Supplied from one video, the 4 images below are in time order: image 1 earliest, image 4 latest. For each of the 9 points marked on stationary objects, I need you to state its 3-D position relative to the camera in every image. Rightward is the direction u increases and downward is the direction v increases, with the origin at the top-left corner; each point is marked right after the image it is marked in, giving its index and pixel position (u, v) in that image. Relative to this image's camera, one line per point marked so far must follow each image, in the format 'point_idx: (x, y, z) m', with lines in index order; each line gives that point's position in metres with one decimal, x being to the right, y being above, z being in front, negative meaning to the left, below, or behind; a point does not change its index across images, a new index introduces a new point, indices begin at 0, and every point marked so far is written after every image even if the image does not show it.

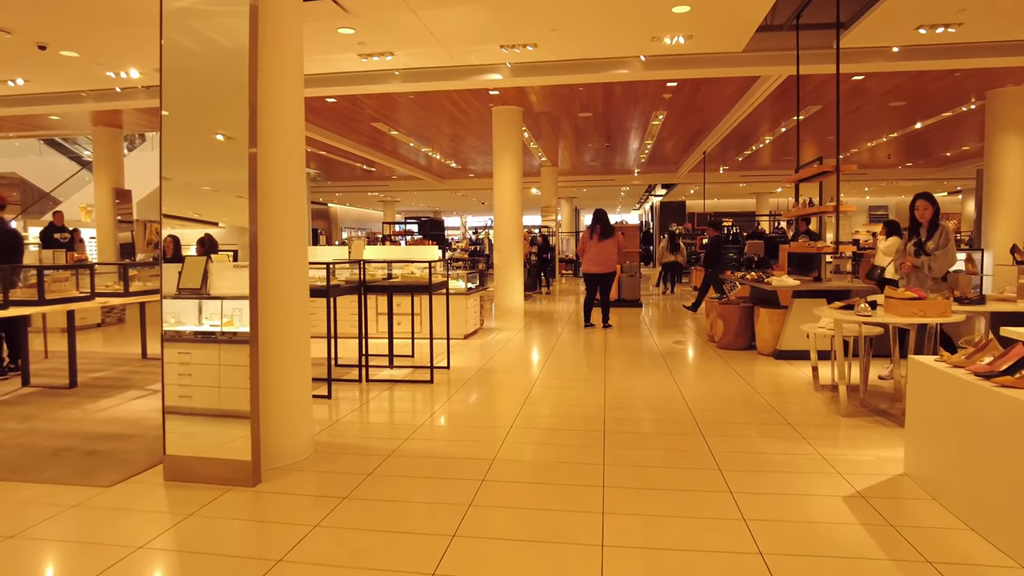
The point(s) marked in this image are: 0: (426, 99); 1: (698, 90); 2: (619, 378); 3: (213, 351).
0: (-1.5, +3.2, +10.8) m
1: (+3.0, +3.2, +10.4) m
2: (+1.0, -0.8, +5.7) m
3: (-1.4, -0.3, +3.1) m
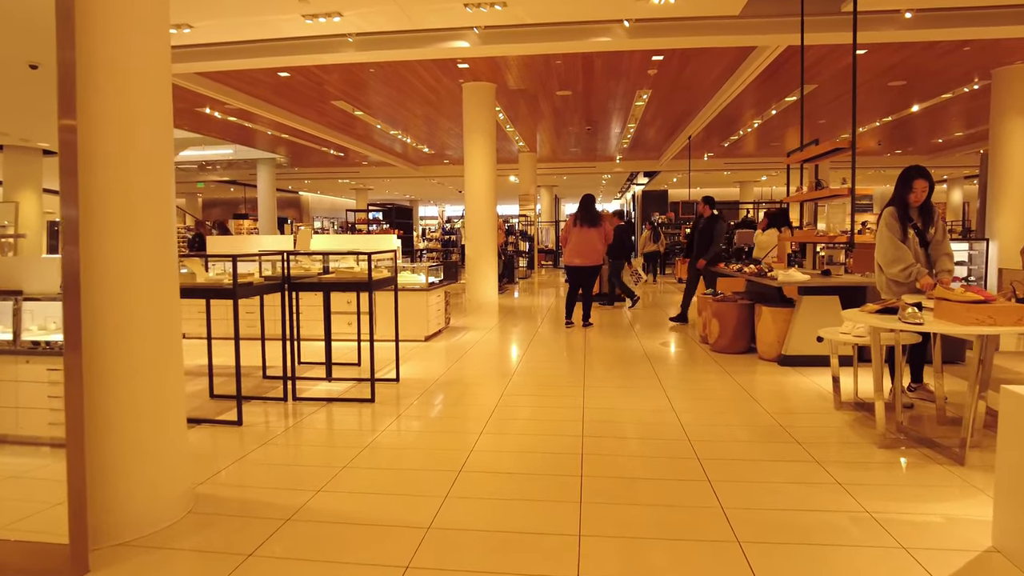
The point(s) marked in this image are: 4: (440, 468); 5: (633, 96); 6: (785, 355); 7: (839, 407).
0: (-1.9, +3.3, +9.8) m
1: (+2.6, +3.3, +9.5) m
2: (+0.7, -0.7, +4.8) m
3: (-1.6, -0.3, +2.1) m
4: (-0.3, -0.9, +3.0) m
5: (+2.2, +3.5, +11.6) m
6: (+2.2, -0.5, +5.1) m
7: (+2.0, -0.7, +3.9) m
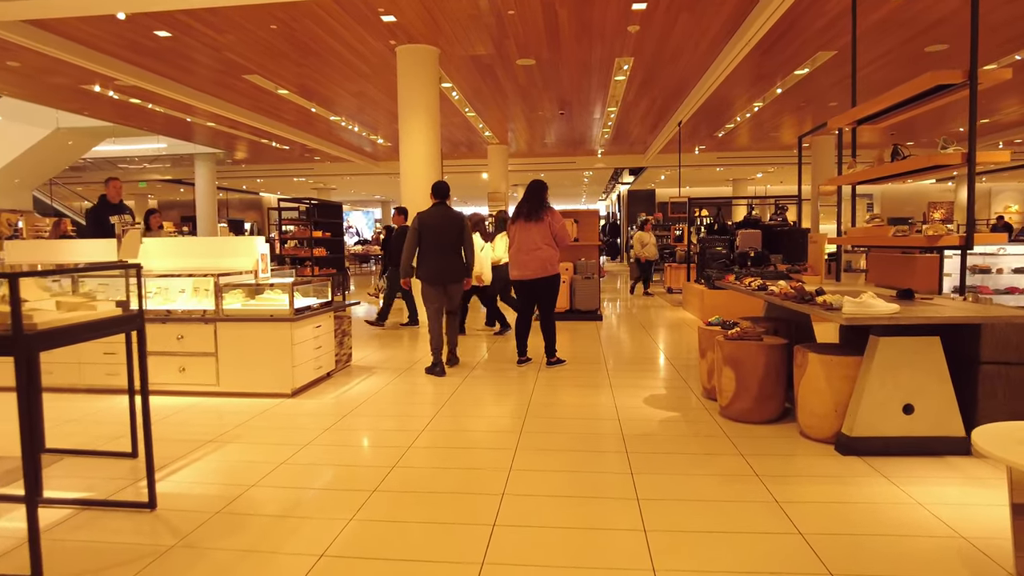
0: (-2.6, +3.1, +7.7) m
1: (+1.9, +3.1, +7.5) m
2: (+0.1, -0.9, +2.7) m
3: (-2.1, -0.5, 0.0) m
4: (-0.9, -1.0, +0.9) m
5: (+1.5, +3.3, +9.5) m
6: (+1.6, -0.7, +3.0) m
7: (+1.4, -0.9, +1.8) m
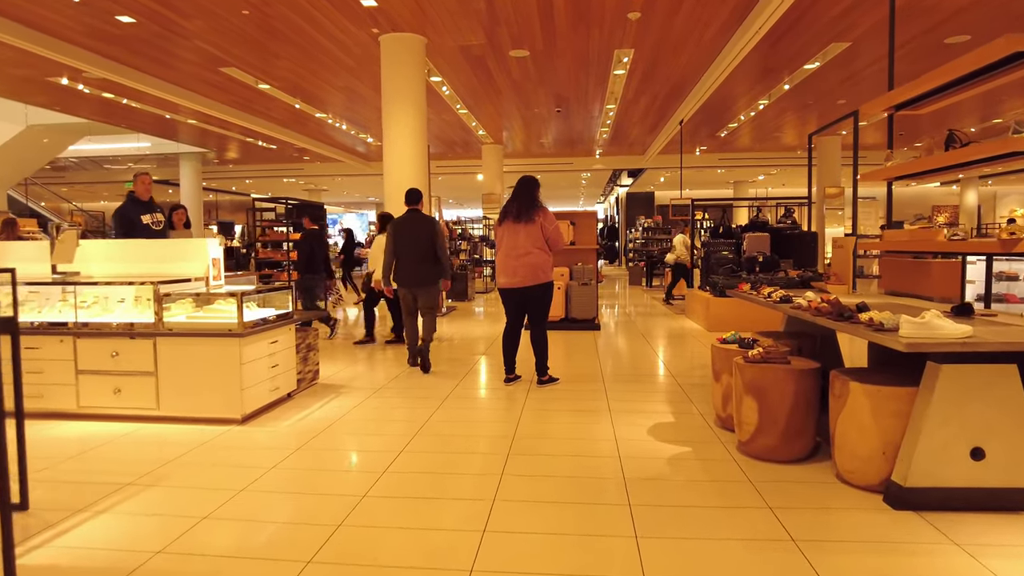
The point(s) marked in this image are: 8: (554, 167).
0: (-2.7, +3.0, +7.1) m
1: (+1.8, +3.0, +6.9) m
2: (0.0, -1.0, +2.1) m
3: (-2.2, -0.5, -0.6) m
4: (-0.9, -1.1, +0.3) m
5: (+1.4, +3.2, +9.0) m
6: (+1.5, -0.8, +2.5) m
7: (+1.3, -0.9, +1.3) m
8: (+1.3, +3.7, +19.4) m
